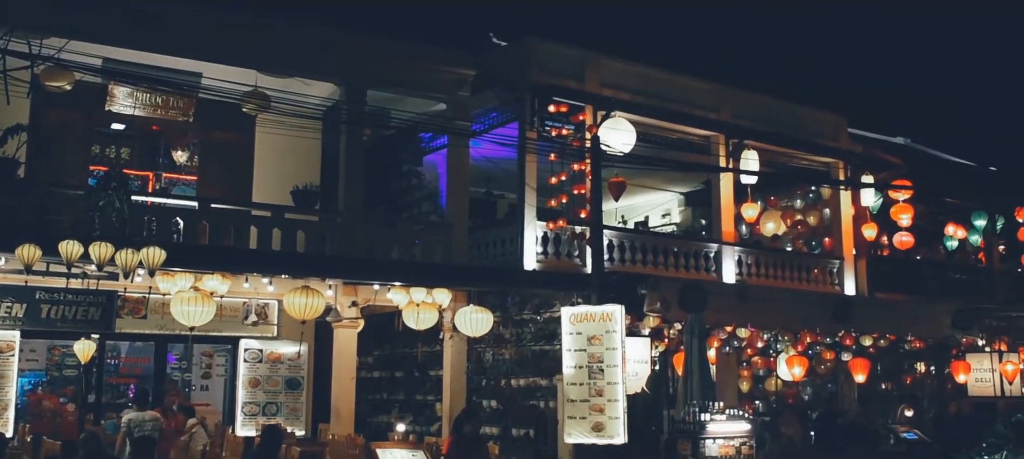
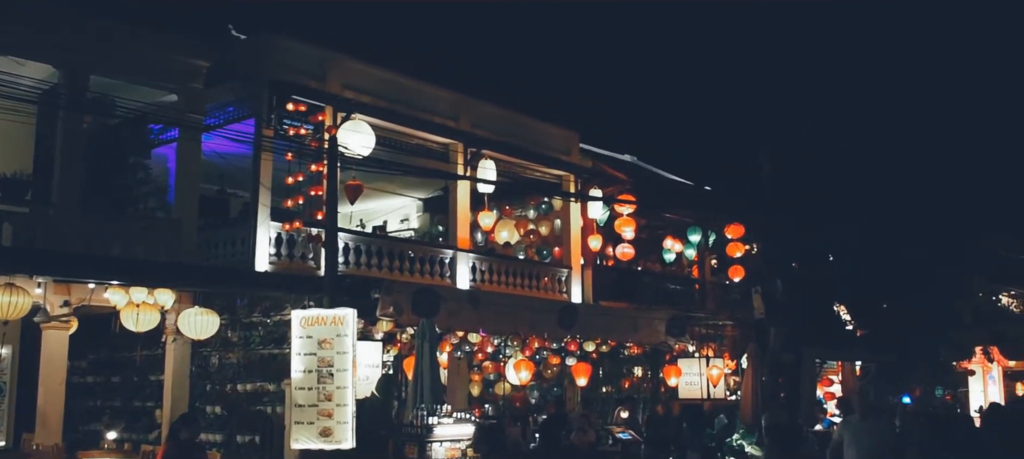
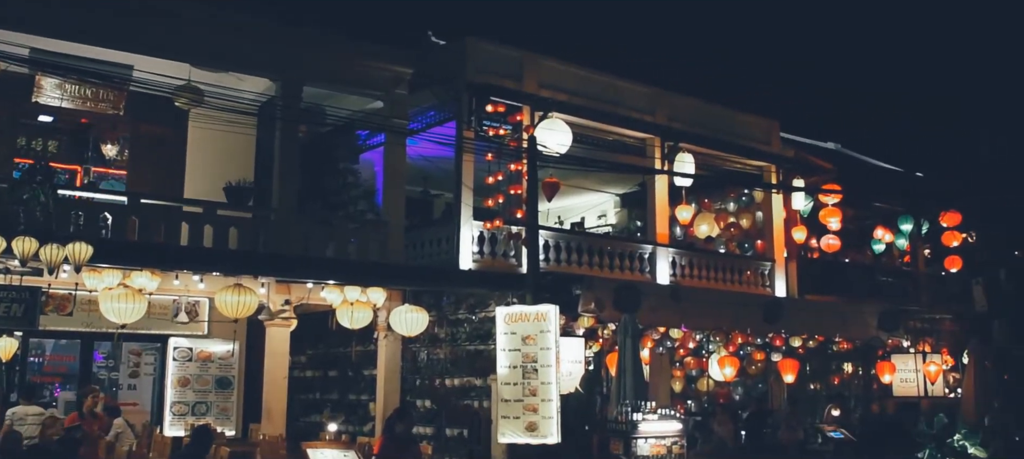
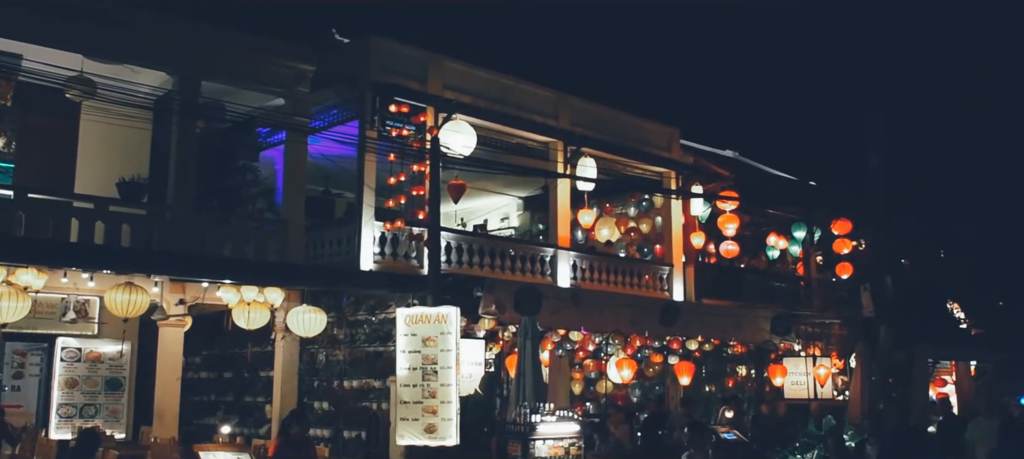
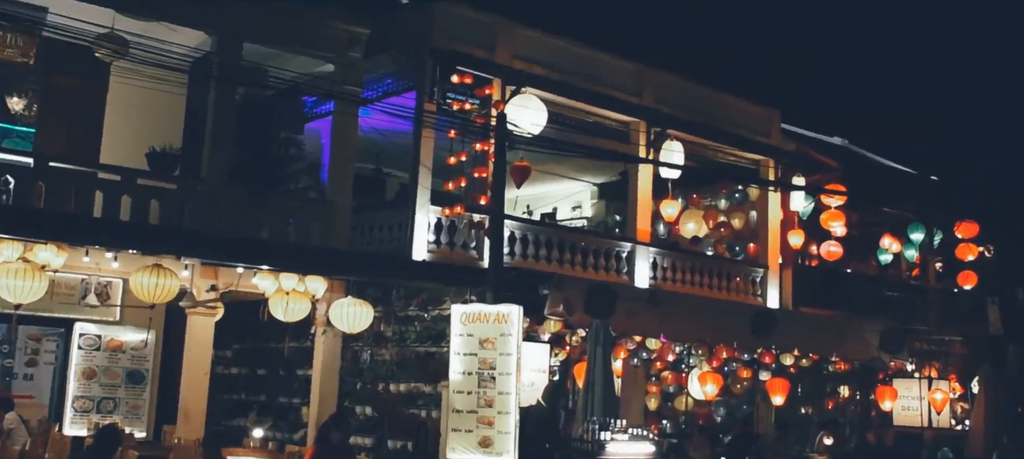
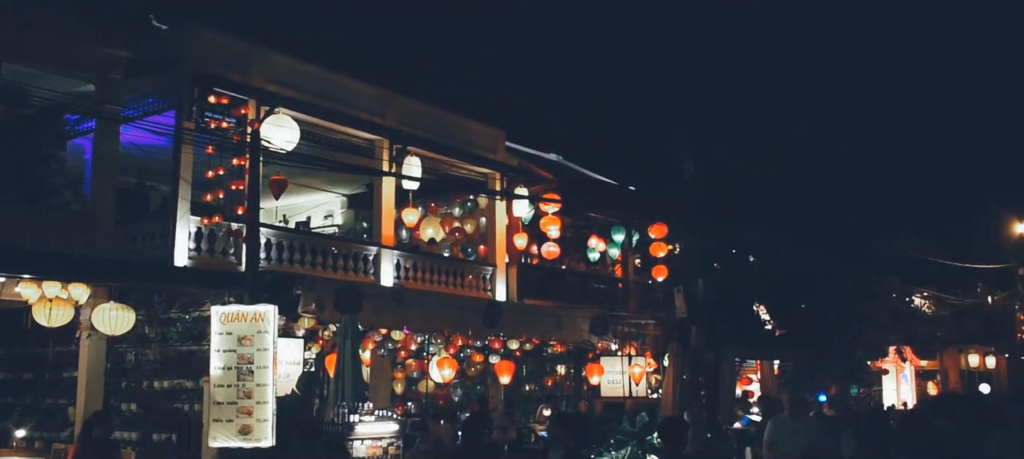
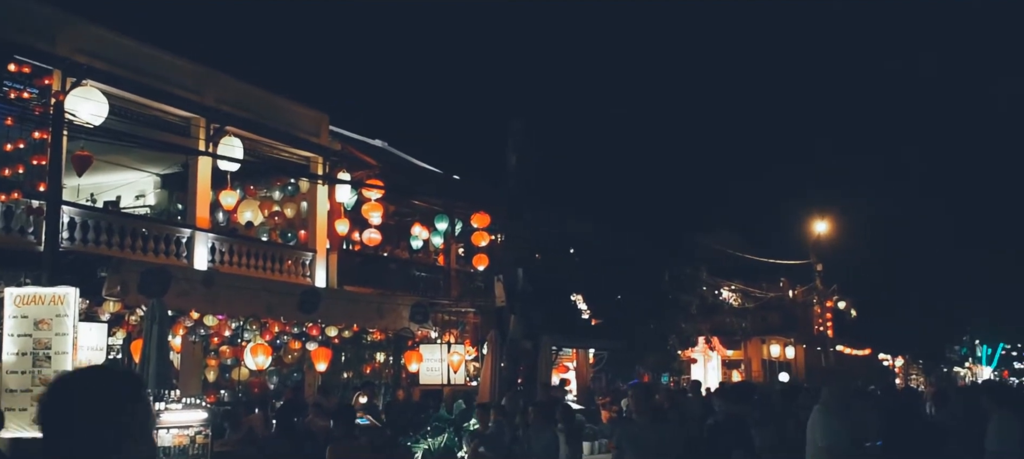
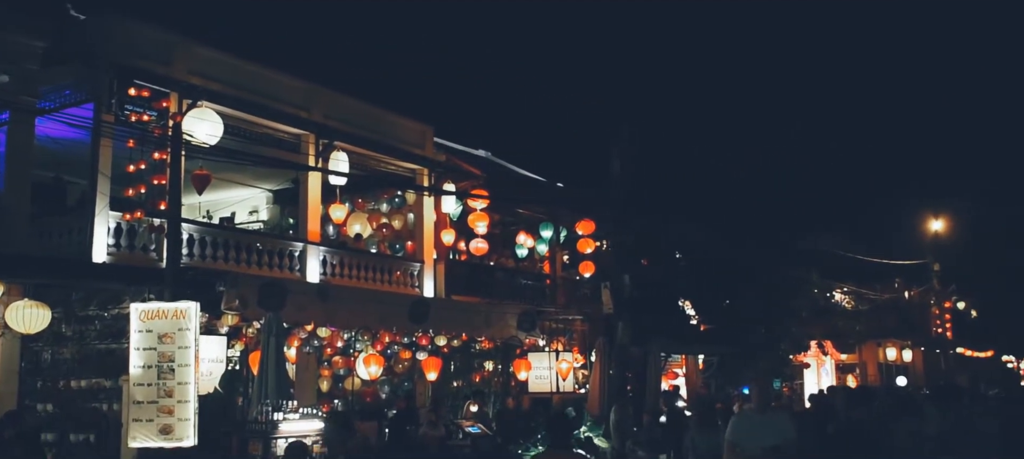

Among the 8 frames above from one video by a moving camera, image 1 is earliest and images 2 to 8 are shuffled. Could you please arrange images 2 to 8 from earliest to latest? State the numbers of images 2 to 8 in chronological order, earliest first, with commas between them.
3, 5, 4, 2, 6, 8, 7
